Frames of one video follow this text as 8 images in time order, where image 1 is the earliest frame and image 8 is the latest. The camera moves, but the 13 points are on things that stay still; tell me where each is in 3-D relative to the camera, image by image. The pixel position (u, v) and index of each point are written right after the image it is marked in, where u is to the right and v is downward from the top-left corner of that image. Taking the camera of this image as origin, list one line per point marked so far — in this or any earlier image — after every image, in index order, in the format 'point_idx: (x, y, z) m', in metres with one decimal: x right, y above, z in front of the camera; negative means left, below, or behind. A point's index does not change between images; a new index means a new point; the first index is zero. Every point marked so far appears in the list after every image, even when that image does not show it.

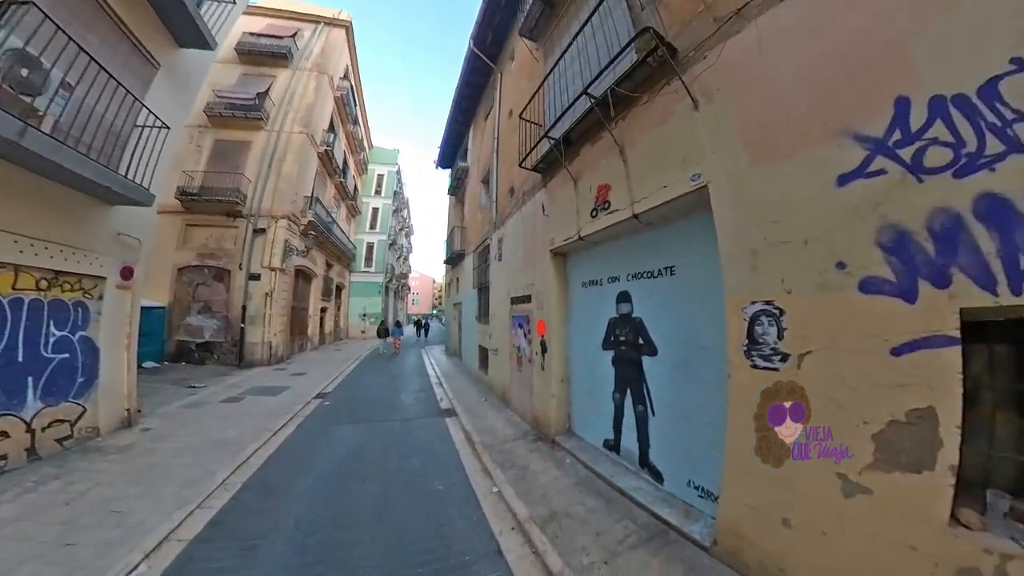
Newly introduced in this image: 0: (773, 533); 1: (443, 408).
0: (+1.6, -1.6, +2.4) m
1: (-1.0, -2.4, +6.7) m
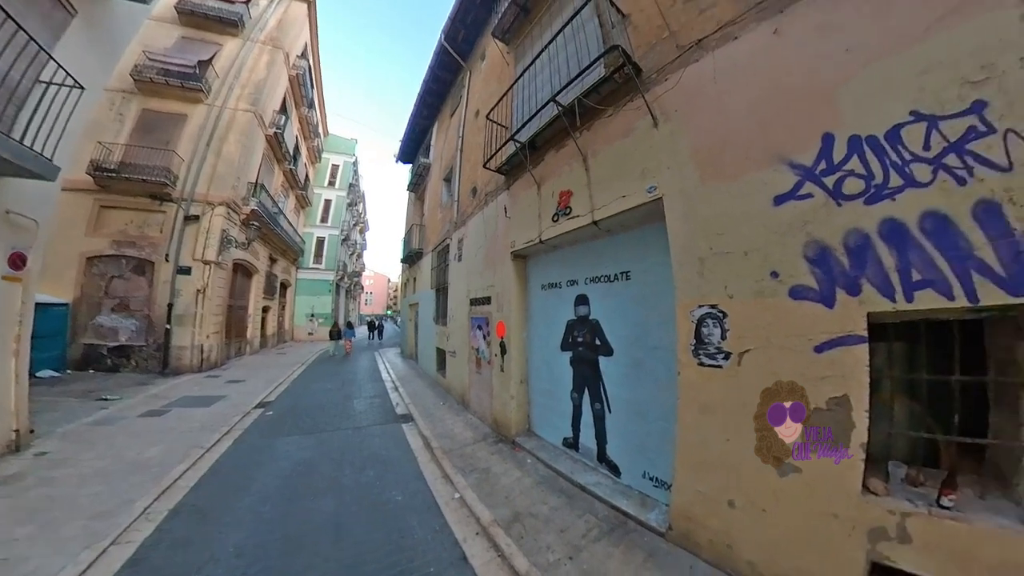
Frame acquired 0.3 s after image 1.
0: (+1.5, -1.6, +2.6) m
1: (-1.9, -2.4, +6.4) m
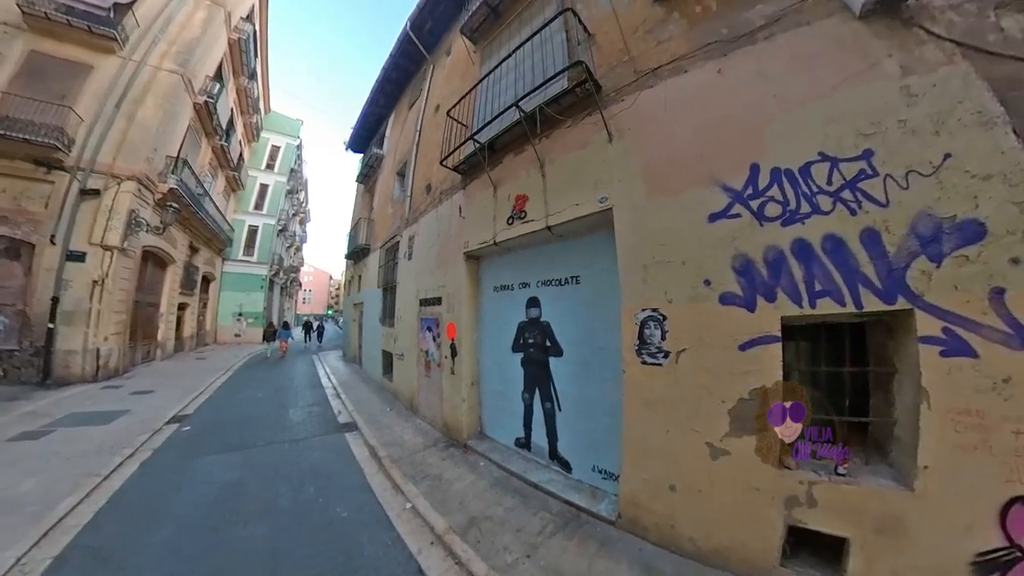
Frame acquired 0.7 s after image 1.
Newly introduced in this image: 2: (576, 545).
0: (+1.2, -1.7, +2.9) m
1: (-2.8, -2.4, +6.0) m
2: (+0.5, -2.2, +3.0) m
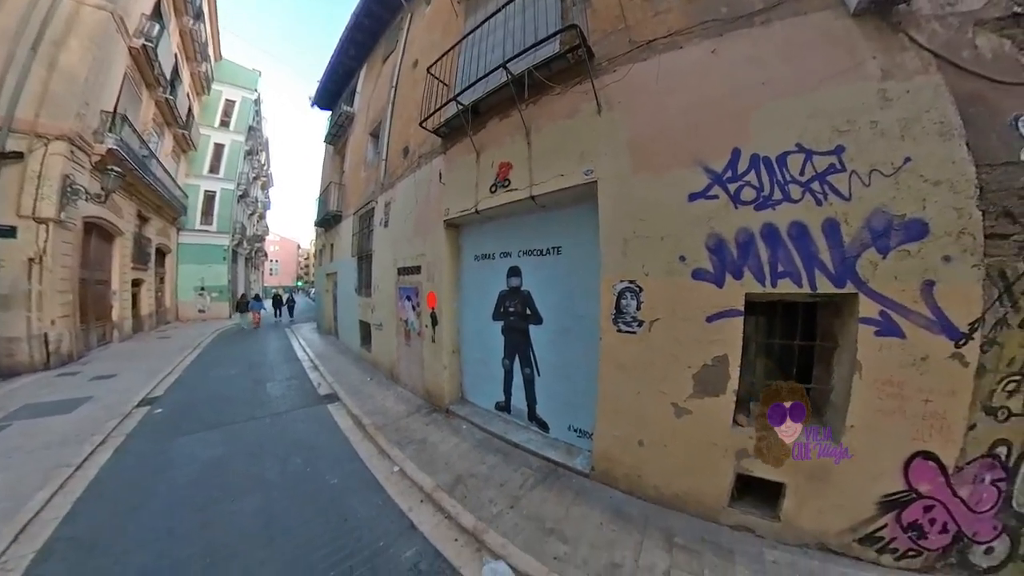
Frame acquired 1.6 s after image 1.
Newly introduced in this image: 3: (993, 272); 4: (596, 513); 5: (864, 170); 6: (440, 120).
0: (+1.2, -1.5, +3.2) m
1: (-3.2, -1.8, +5.9) m
2: (+0.4, -2.0, +3.3) m
3: (+2.9, +0.1, +2.1) m
4: (+0.8, -2.0, +3.0) m
5: (+2.5, +0.8, +2.4) m
6: (-1.1, +2.5, +5.2) m
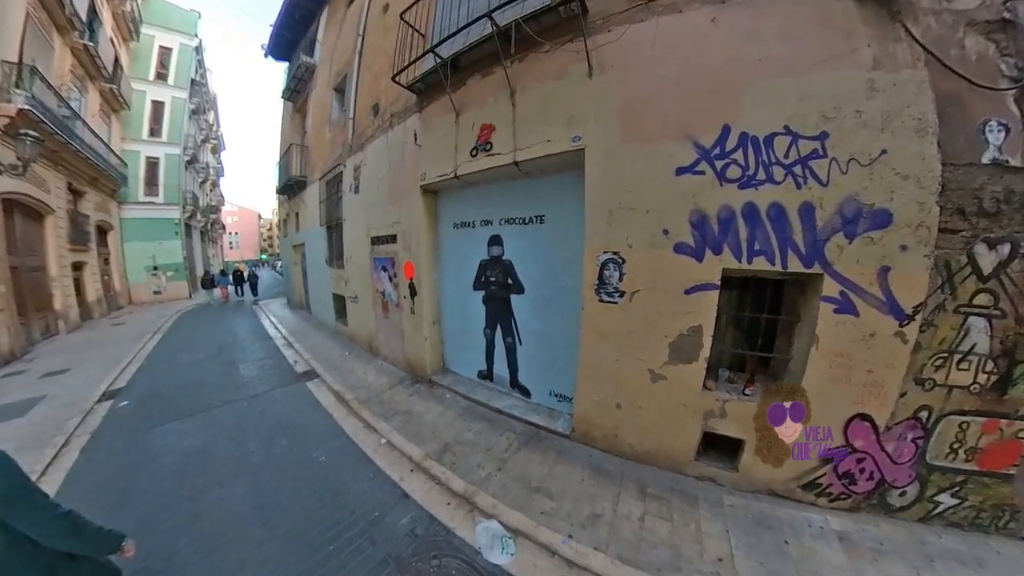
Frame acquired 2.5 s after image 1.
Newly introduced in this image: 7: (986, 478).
0: (+1.1, -1.3, +3.5) m
1: (-3.6, -1.3, +5.8) m
2: (+0.3, -1.8, +3.6) m
3: (+2.9, +0.2, +2.4) m
4: (+0.7, -1.8, +3.3) m
5: (+2.5, +0.9, +2.6) m
6: (-1.4, +2.9, +4.7) m
7: (+3.2, -1.3, +2.3) m
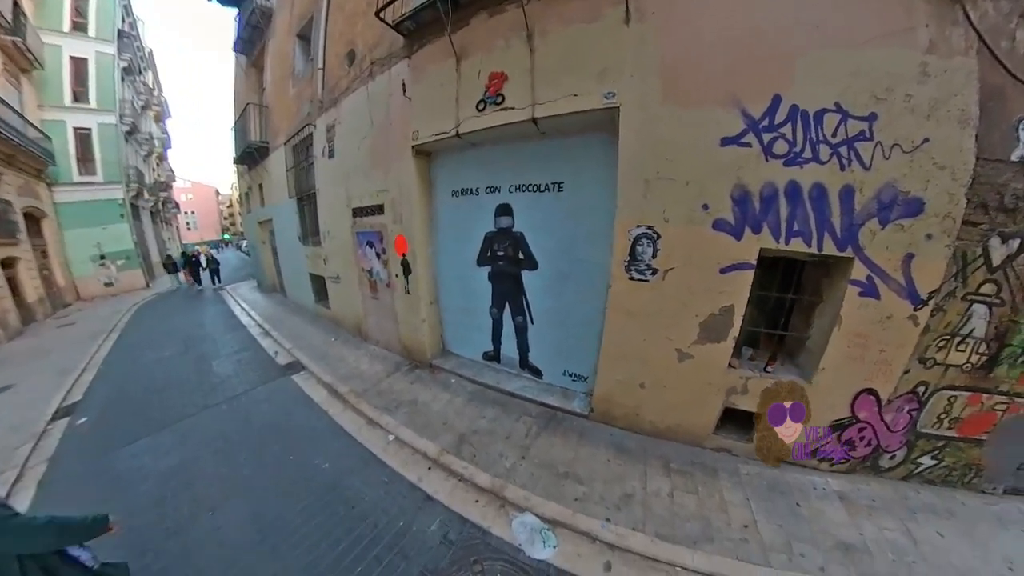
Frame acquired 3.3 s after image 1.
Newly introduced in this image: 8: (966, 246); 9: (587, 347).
0: (+1.3, -1.1, +3.7) m
1: (-3.6, -1.1, +5.4) m
2: (+0.5, -1.7, +3.7) m
3: (+3.2, +0.2, +2.5) m
4: (+0.9, -1.7, +3.5) m
5: (+2.8, +1.0, +2.6) m
6: (-1.4, +3.1, +4.0) m
7: (+3.5, -1.2, +2.7) m
8: (+3.3, +0.3, +2.5) m
9: (+0.9, -0.8, +4.1) m
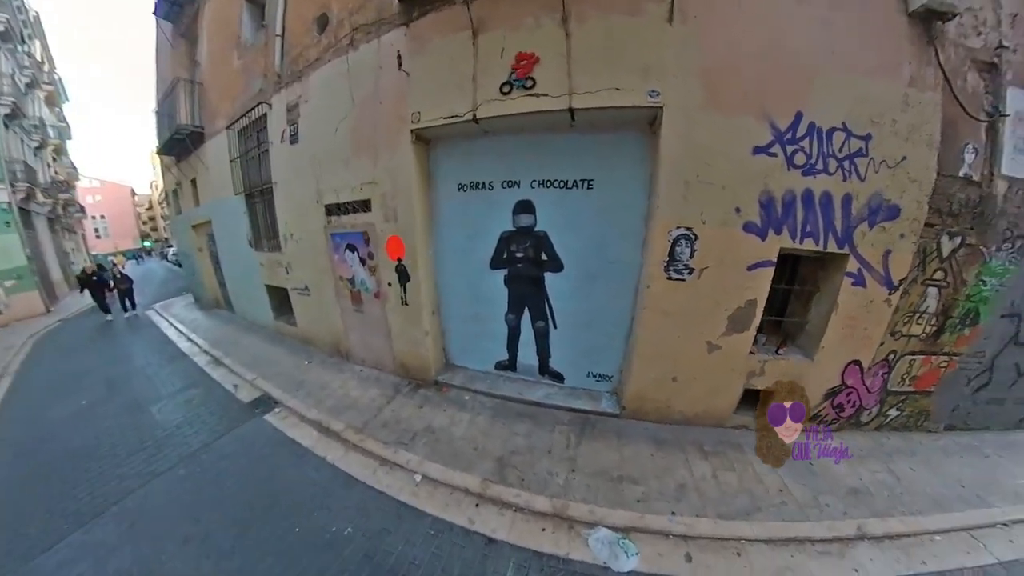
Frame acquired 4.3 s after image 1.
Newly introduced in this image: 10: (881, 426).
0: (+1.6, -1.1, +3.9) m
1: (-3.5, -1.3, +4.4) m
2: (+0.9, -1.7, +3.8) m
3: (+3.7, +0.4, +3.2) m
4: (+1.4, -1.7, +3.7) m
5: (+3.2, +1.1, +3.1) m
6: (-1.2, +3.0, +3.4) m
7: (+4.0, -1.1, +3.5) m
8: (+3.8, +0.4, +3.2) m
9: (+1.1, -0.7, +4.2) m
10: (+3.8, -1.4, +3.6) m
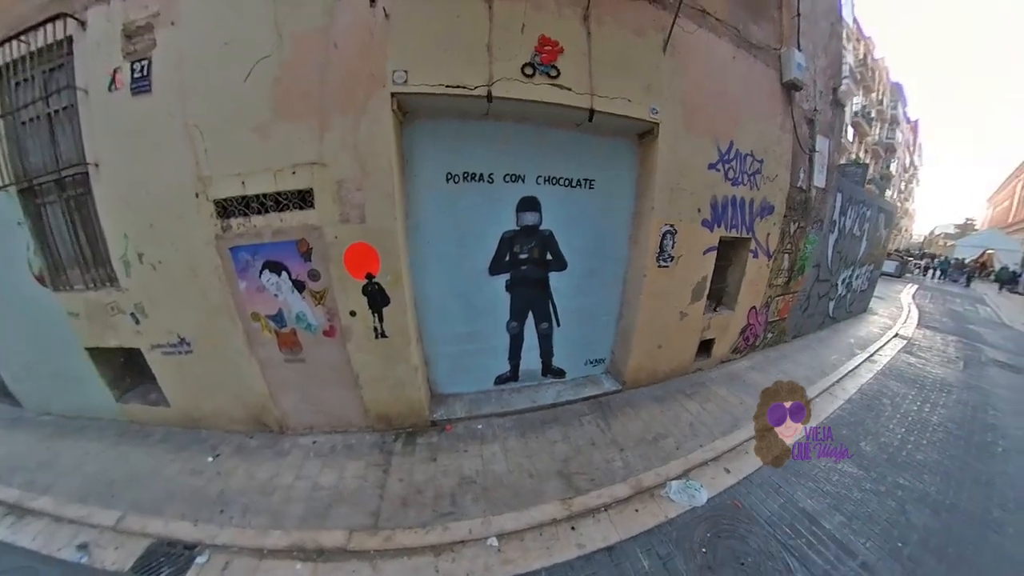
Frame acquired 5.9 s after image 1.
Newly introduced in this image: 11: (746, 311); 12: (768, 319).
0: (+1.7, -0.9, +4.4) m
1: (-2.8, -1.8, +2.3) m
2: (+1.3, -1.6, +4.1) m
3: (+3.7, +0.9, +4.8) m
4: (+1.7, -1.5, +4.2) m
5: (+3.2, +1.5, +4.4) m
6: (-0.9, +2.7, +2.3) m
7: (+4.0, -0.5, +5.4) m
8: (+3.7, +0.9, +4.8) m
9: (+1.1, -0.6, +4.4) m
10: (+3.8, -0.9, +5.3) m
11: (+3.3, -0.3, +4.9) m
12: (+3.7, -0.4, +5.2) m
